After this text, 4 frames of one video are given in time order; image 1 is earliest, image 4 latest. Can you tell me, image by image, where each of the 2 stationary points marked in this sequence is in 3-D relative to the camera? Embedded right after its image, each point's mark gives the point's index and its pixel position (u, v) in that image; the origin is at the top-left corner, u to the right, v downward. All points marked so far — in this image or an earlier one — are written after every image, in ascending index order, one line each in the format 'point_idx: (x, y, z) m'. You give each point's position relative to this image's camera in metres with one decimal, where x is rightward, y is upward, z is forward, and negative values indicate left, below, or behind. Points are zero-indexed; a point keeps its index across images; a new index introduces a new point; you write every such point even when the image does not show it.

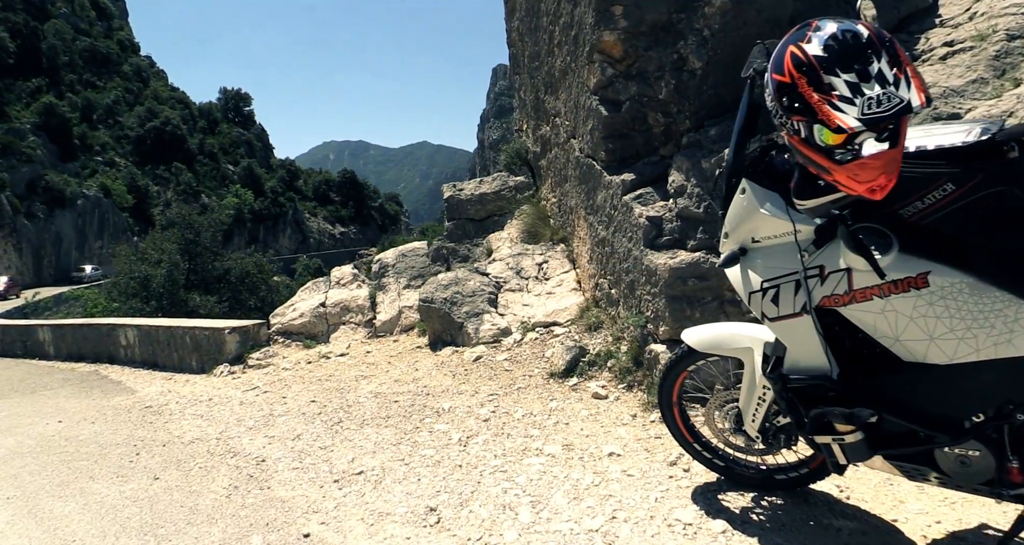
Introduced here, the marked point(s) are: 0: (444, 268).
0: (-0.9, +0.1, +7.5) m
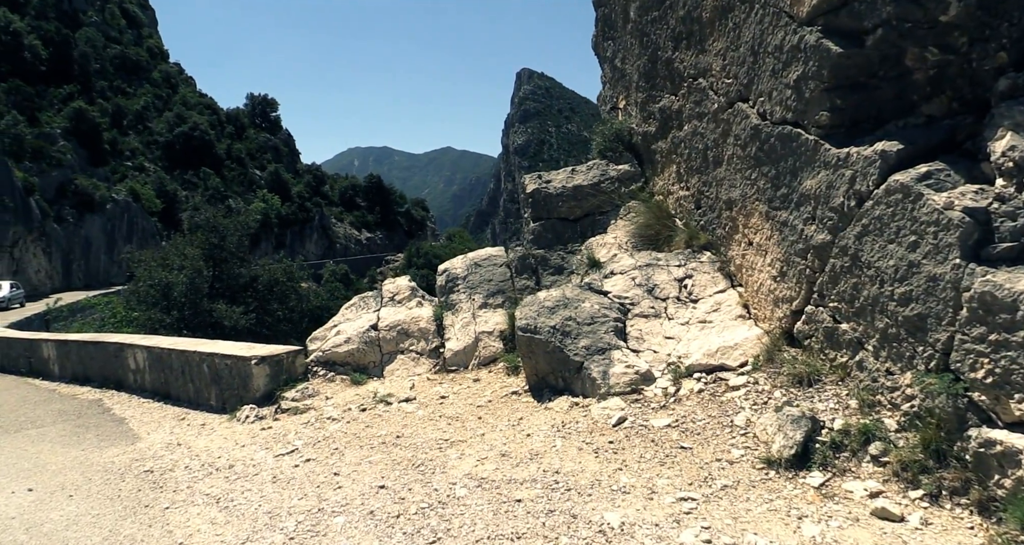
0: (+0.2, -0.1, +5.8) m
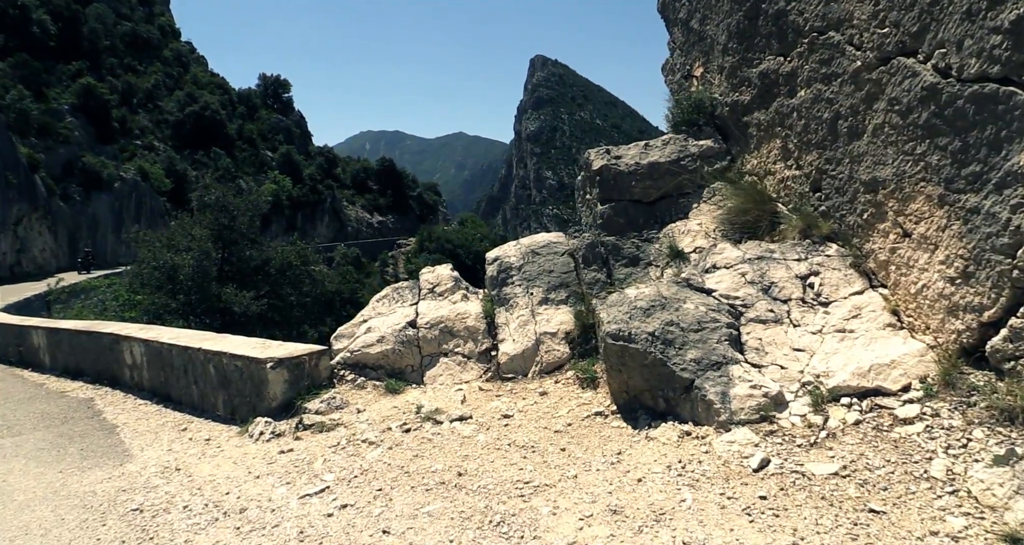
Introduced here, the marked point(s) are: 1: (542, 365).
0: (+0.7, 0.0, +4.9) m
1: (+0.2, -0.7, +4.5) m
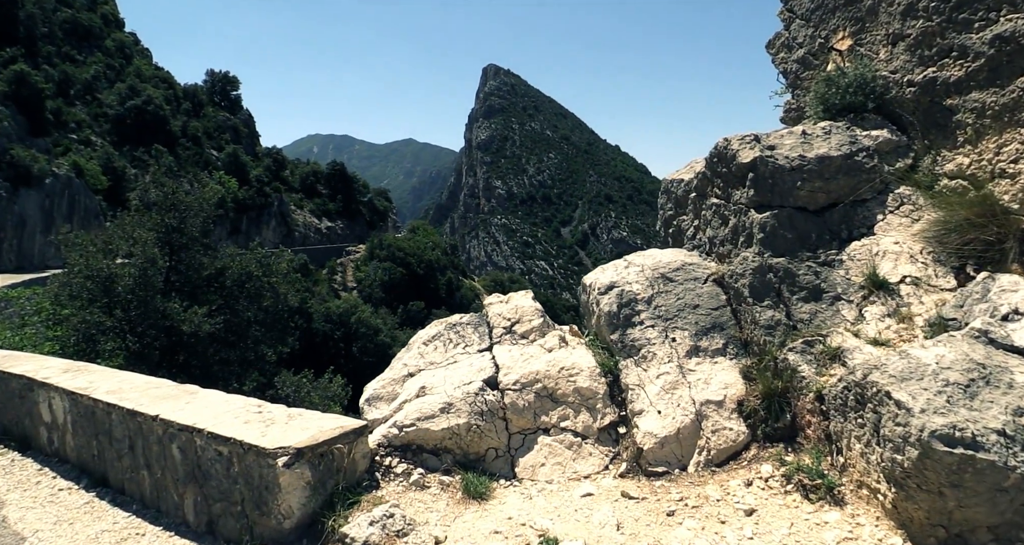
0: (+1.5, -0.2, +3.3) m
1: (+1.0, -0.9, +2.9) m
